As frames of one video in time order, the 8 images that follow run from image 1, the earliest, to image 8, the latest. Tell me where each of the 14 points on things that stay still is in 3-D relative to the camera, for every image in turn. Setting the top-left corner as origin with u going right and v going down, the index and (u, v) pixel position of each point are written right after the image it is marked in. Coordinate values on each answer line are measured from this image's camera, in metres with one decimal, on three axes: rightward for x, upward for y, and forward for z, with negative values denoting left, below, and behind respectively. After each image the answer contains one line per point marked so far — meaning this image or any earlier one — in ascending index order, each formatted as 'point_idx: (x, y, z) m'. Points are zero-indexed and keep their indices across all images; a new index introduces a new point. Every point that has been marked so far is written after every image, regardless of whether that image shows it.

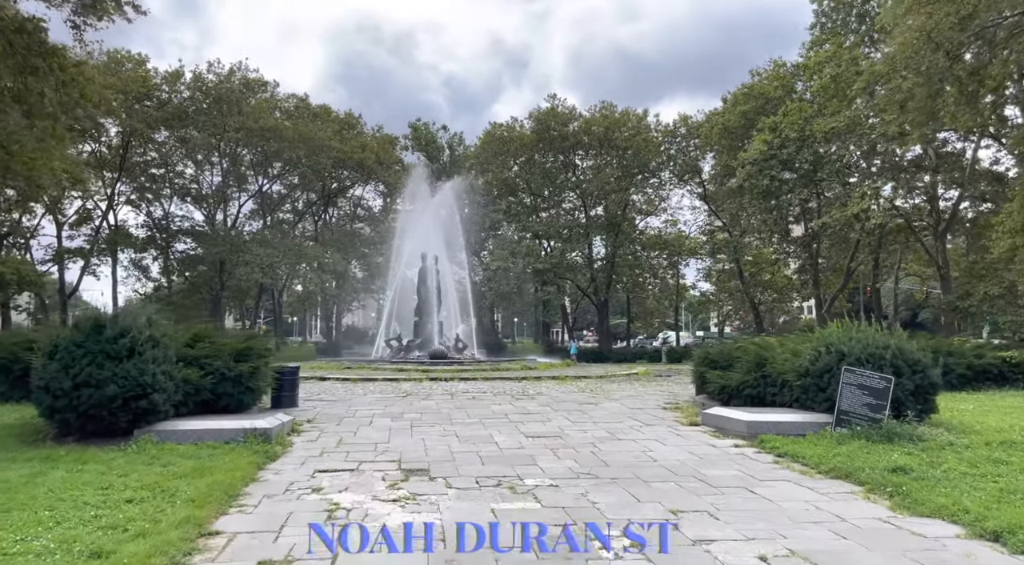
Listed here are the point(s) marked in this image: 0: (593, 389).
0: (+1.5, -1.9, +11.7) m
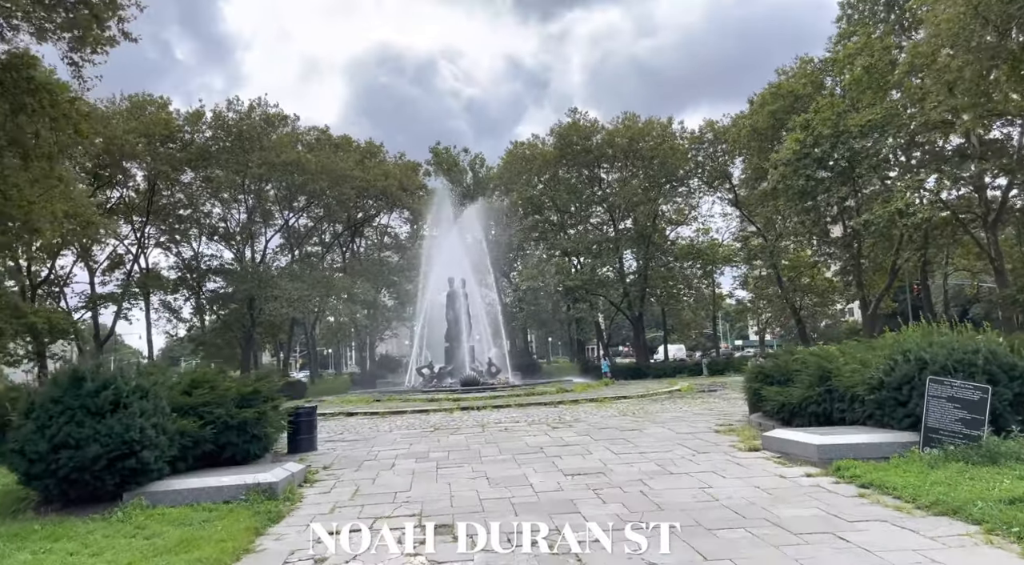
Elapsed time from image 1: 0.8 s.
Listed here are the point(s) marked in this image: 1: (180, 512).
0: (+2.1, -2.1, +10.9) m
1: (-2.6, -1.7, +4.9) m
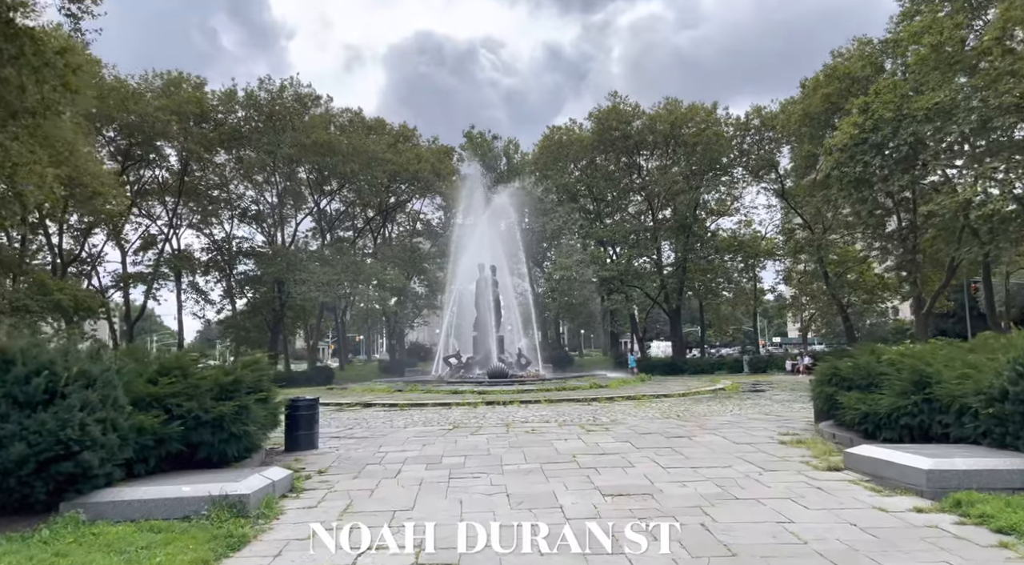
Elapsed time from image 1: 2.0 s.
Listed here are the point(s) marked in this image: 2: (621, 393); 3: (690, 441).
0: (+2.5, -1.9, +9.7) m
1: (-2.4, -1.5, +4.0) m
2: (+2.3, -2.4, +13.9) m
3: (+1.9, -1.7, +7.0) m
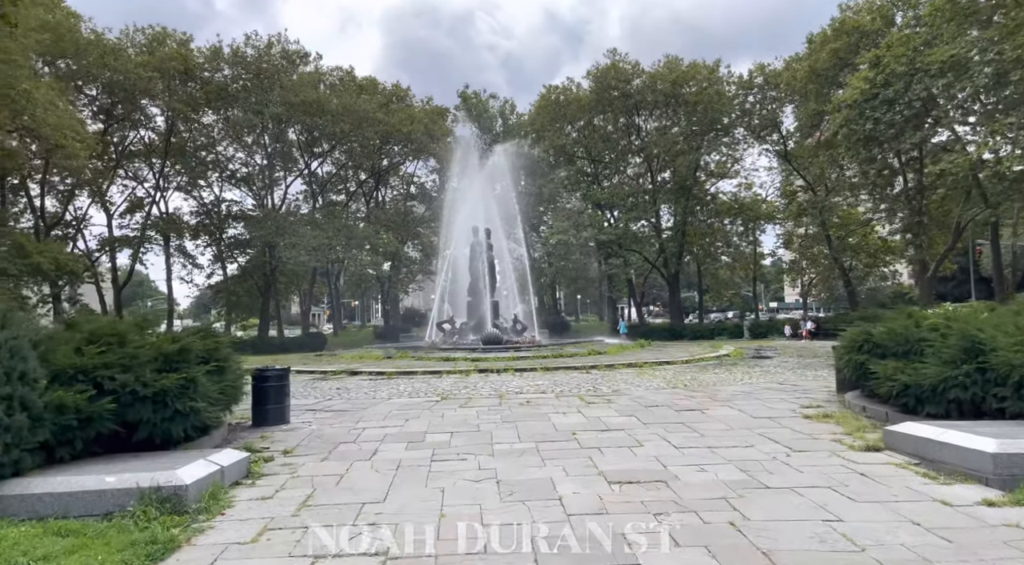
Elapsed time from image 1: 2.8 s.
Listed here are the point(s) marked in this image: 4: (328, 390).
0: (+2.4, -1.4, +9.0) m
1: (-2.5, -1.3, +3.3) m
2: (+2.2, -1.6, +13.2) m
3: (+1.8, -1.3, +6.3) m
4: (-2.6, -1.5, +9.3) m
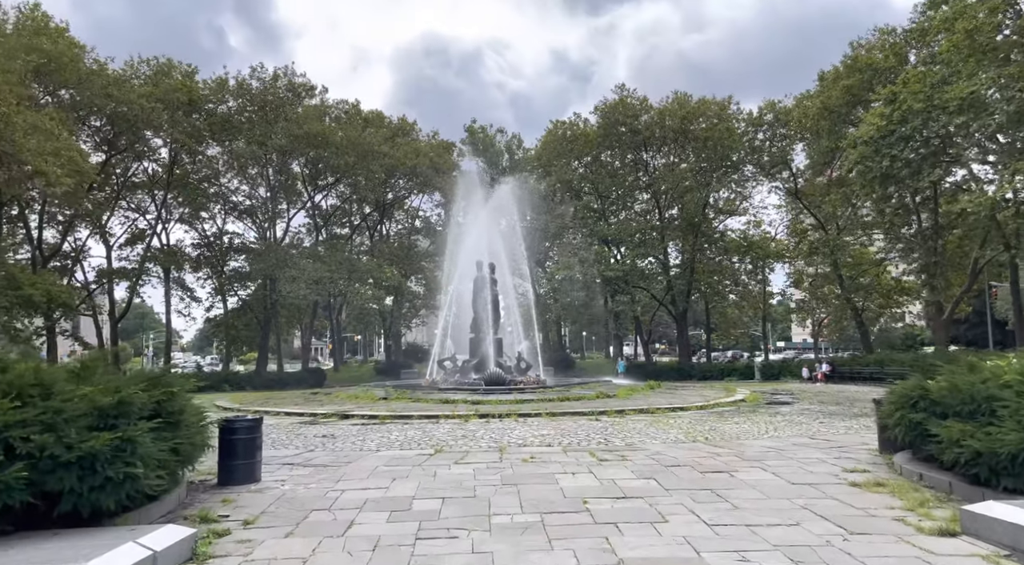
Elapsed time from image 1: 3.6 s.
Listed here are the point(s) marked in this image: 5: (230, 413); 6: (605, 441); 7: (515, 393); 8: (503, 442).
0: (+2.5, -1.9, +8.2) m
1: (-2.5, -1.4, +2.5) m
2: (+2.3, -2.3, +12.4) m
3: (+1.8, -1.7, +5.5) m
4: (-2.6, -2.0, +8.5) m
5: (-5.8, -2.7, +13.5) m
6: (+1.1, -1.9, +7.6) m
7: (+0.1, -2.6, +15.7) m
8: (-0.1, -1.9, +7.7) m
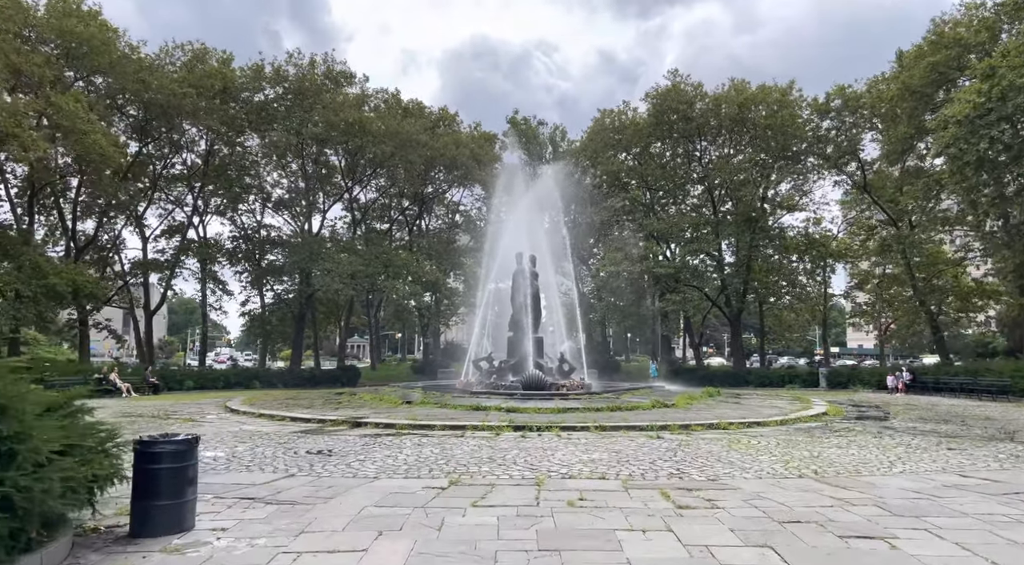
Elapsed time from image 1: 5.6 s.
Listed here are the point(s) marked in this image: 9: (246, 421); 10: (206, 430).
0: (+2.9, -1.7, +6.2) m
1: (-2.4, -1.2, +0.8) m
2: (+2.9, -2.2, +10.4) m
3: (+2.1, -1.5, +3.5) m
4: (-2.2, -1.8, +6.9) m
5: (-5.1, -2.5, +12.0) m
6: (+1.4, -1.7, +5.7) m
7: (+1.0, -2.5, +13.8) m
8: (+0.2, -1.7, +5.8) m
9: (-4.3, -2.3, +10.6) m
10: (-4.5, -2.2, +9.5) m
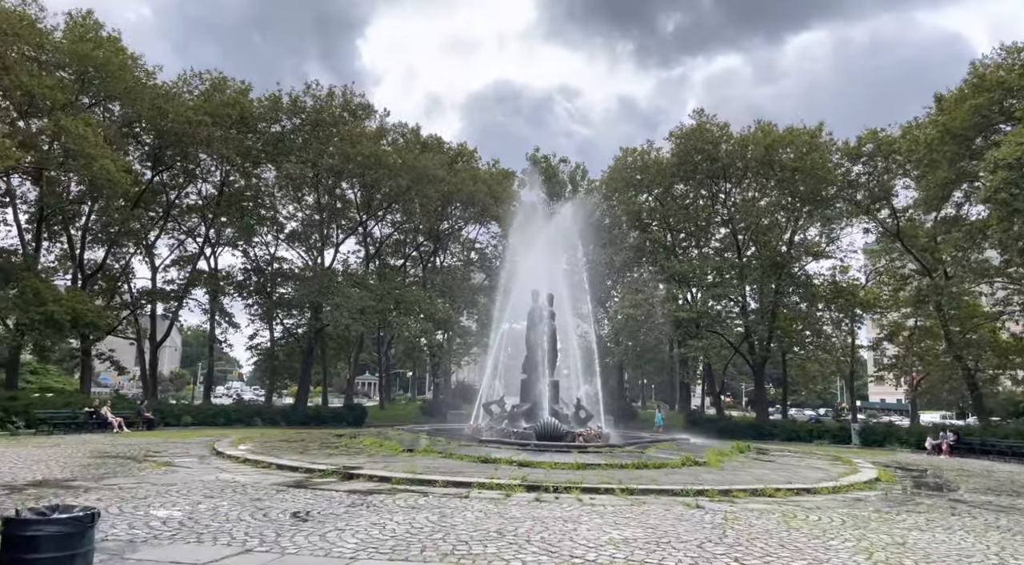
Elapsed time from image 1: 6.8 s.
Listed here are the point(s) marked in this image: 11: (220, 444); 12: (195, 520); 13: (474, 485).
0: (+3.0, -2.1, +4.9) m
1: (-2.4, -1.0, -0.3) m
2: (+3.1, -2.8, +9.1) m
3: (+2.1, -1.6, +2.3) m
4: (-2.0, -2.0, +5.7) m
5: (-4.9, -2.9, +10.9) m
6: (+1.5, -1.9, +4.5) m
7: (+1.2, -3.2, +12.5) m
8: (+0.3, -1.9, +4.6) m
9: (-4.1, -2.7, +9.5) m
10: (-4.3, -2.5, +8.4) m
11: (-5.8, -3.2, +12.9) m
12: (-2.7, -2.0, +5.5) m
13: (-0.4, -2.4, +7.9) m
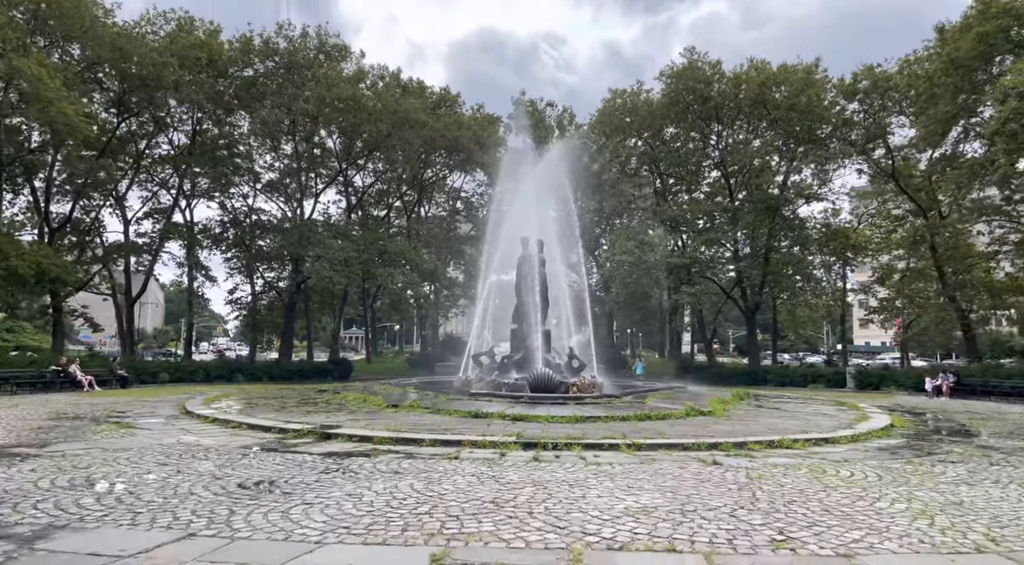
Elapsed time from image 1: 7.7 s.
0: (+3.0, -1.5, +4.2) m
1: (-2.3, -1.0, -1.1) m
2: (+3.0, -1.9, +8.4) m
3: (+2.2, -1.3, +1.5) m
4: (-2.1, -1.5, +4.9) m
5: (-5.0, -2.1, +10.1) m
6: (+1.5, -1.5, +3.8) m
7: (+1.1, -2.2, +11.8) m
8: (+0.3, -1.5, +3.9) m
9: (-4.2, -1.9, +8.6) m
10: (-4.4, -1.8, +7.5) m
11: (-5.9, -2.2, +12.1) m
12: (-2.7, -1.5, +4.7) m
13: (-0.5, -1.7, +7.1) m
